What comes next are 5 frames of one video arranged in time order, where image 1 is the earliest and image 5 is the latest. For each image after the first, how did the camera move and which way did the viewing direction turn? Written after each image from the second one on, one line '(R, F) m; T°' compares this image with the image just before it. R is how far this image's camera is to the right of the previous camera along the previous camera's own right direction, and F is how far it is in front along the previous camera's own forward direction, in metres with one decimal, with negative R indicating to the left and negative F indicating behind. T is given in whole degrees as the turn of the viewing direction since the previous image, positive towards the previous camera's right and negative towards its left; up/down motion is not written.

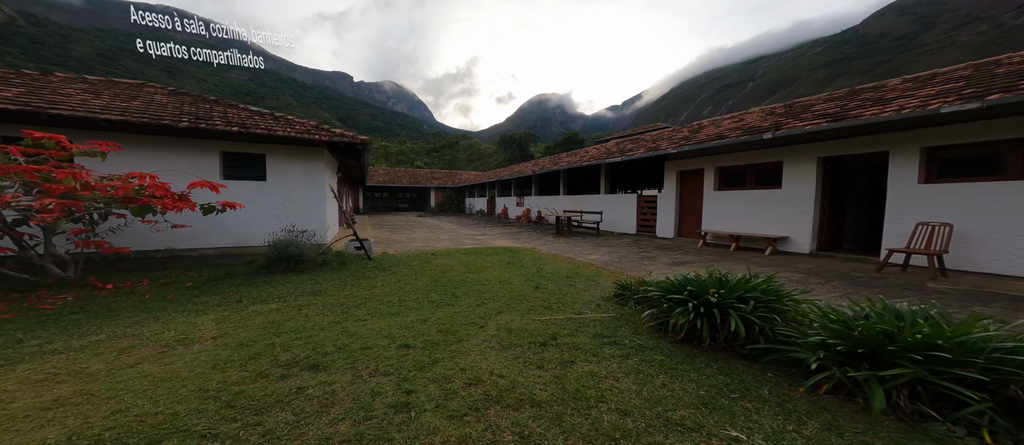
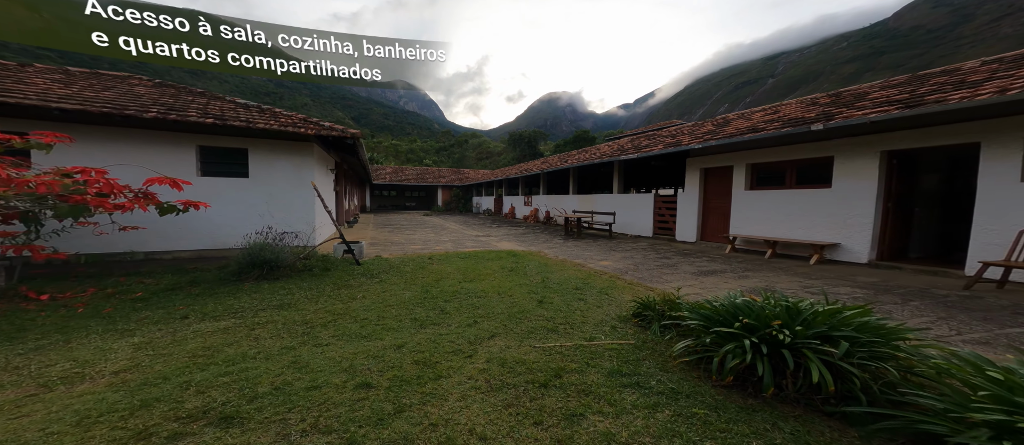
(+0.1, +0.7) m; -2°
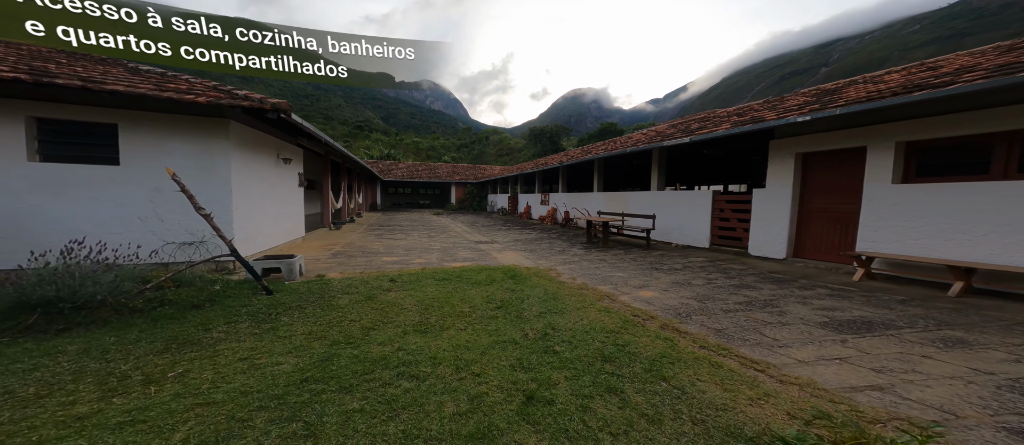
(+0.5, +2.4) m; -4°
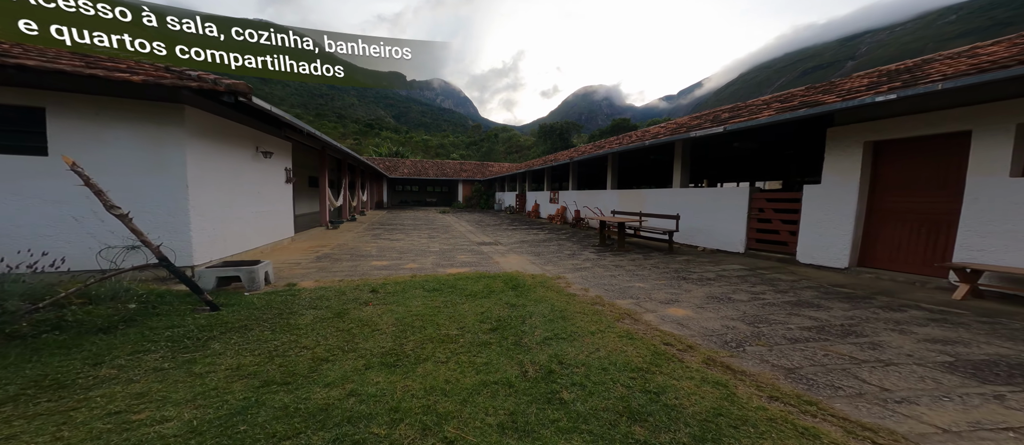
(+0.1, +0.8) m; -2°
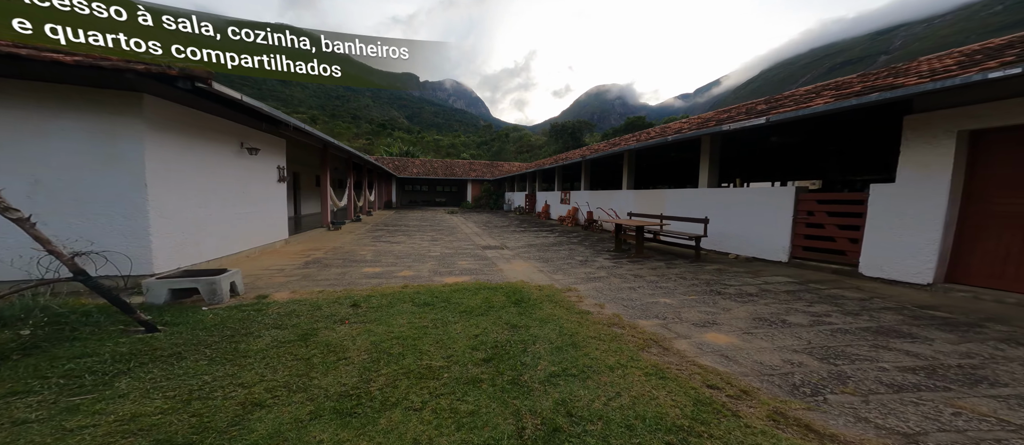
(+0.1, +0.7) m; -2°
